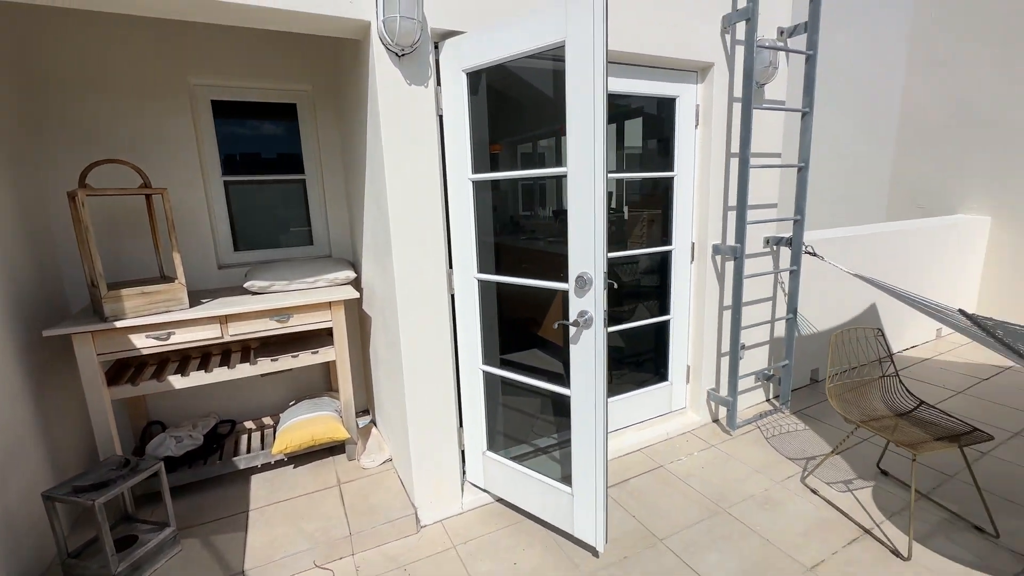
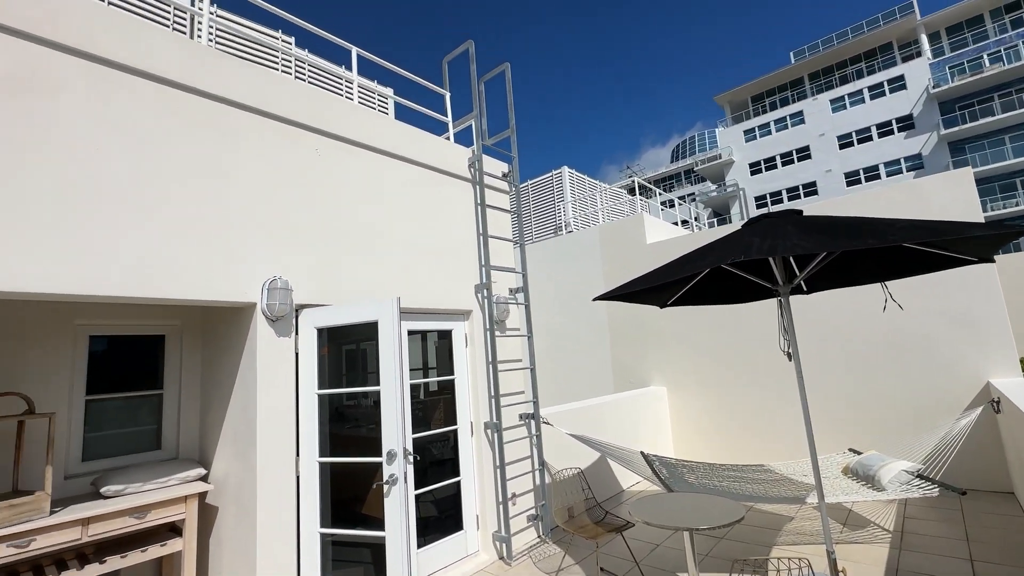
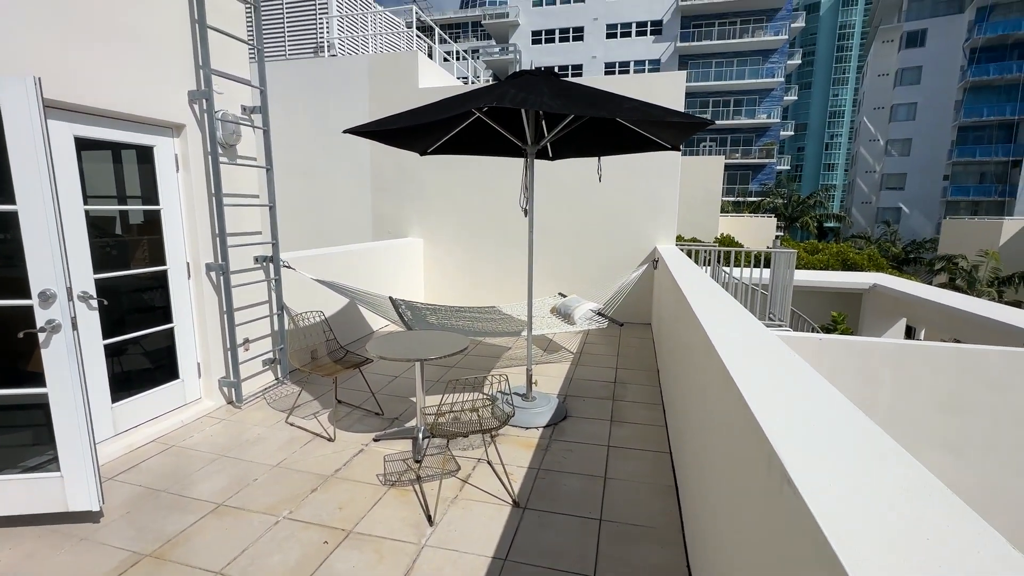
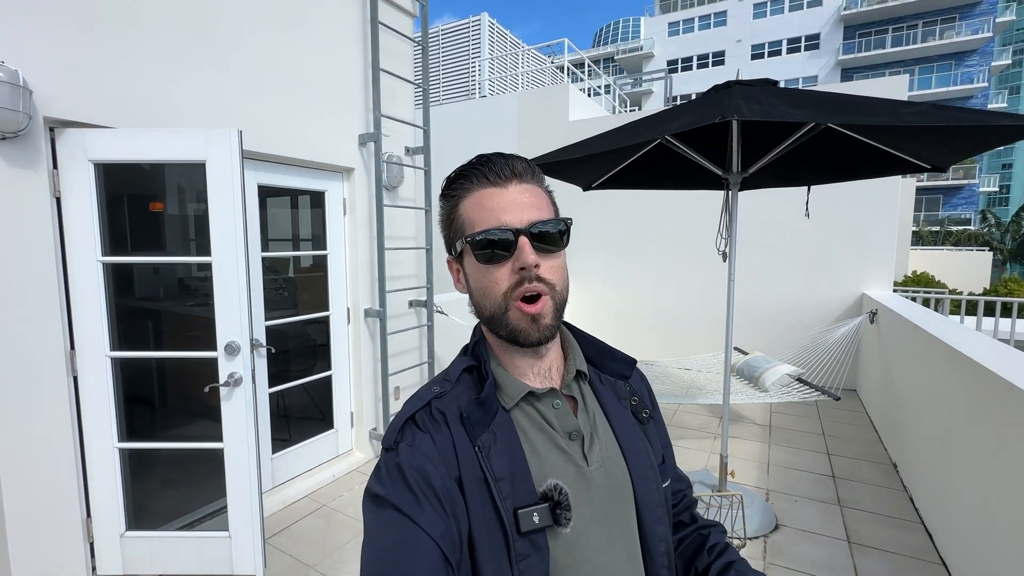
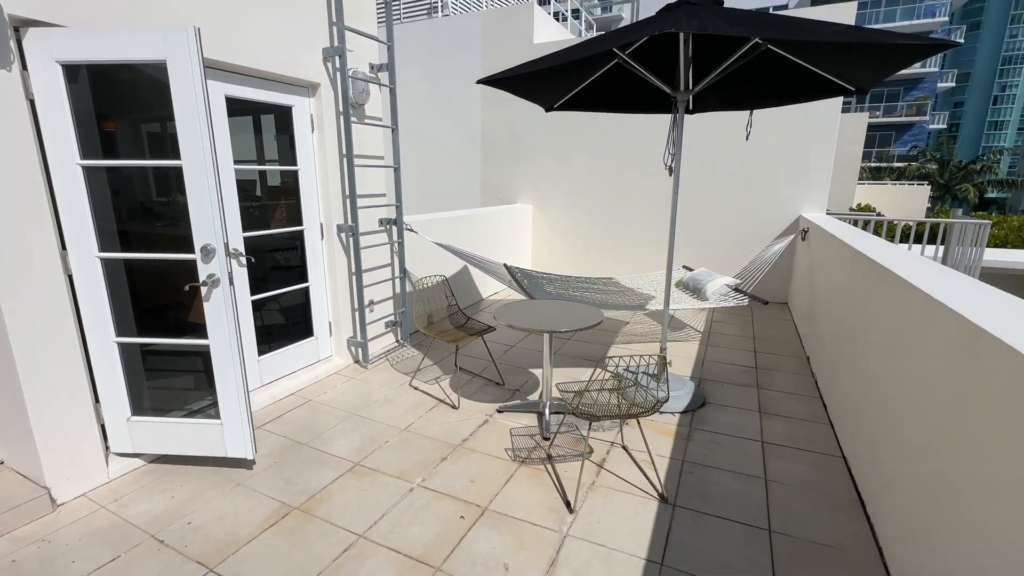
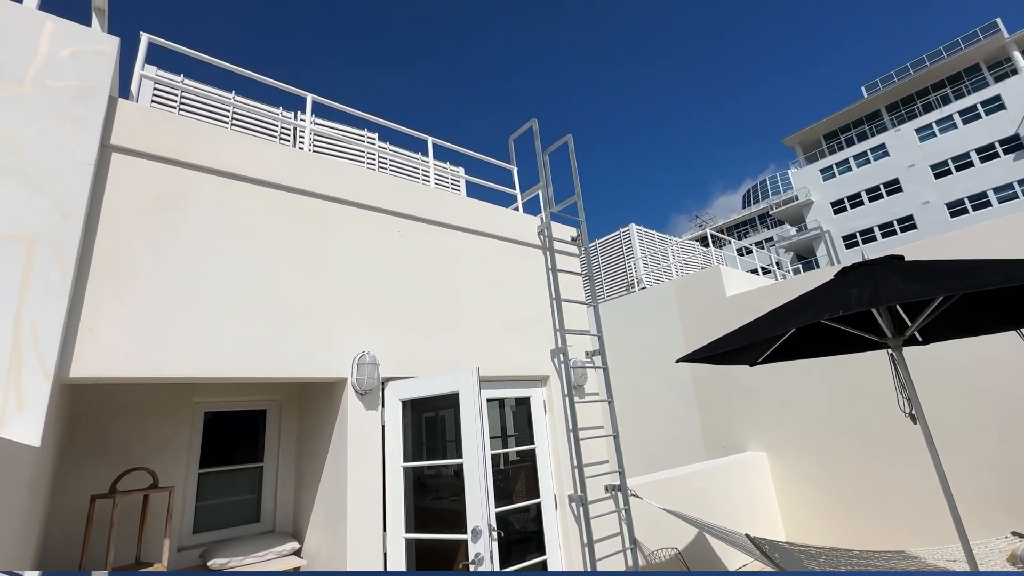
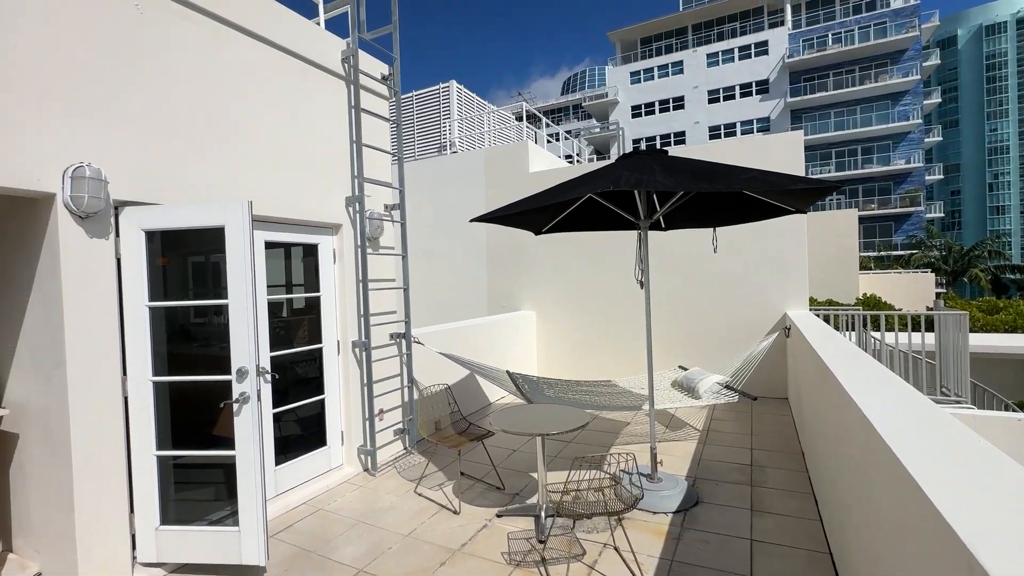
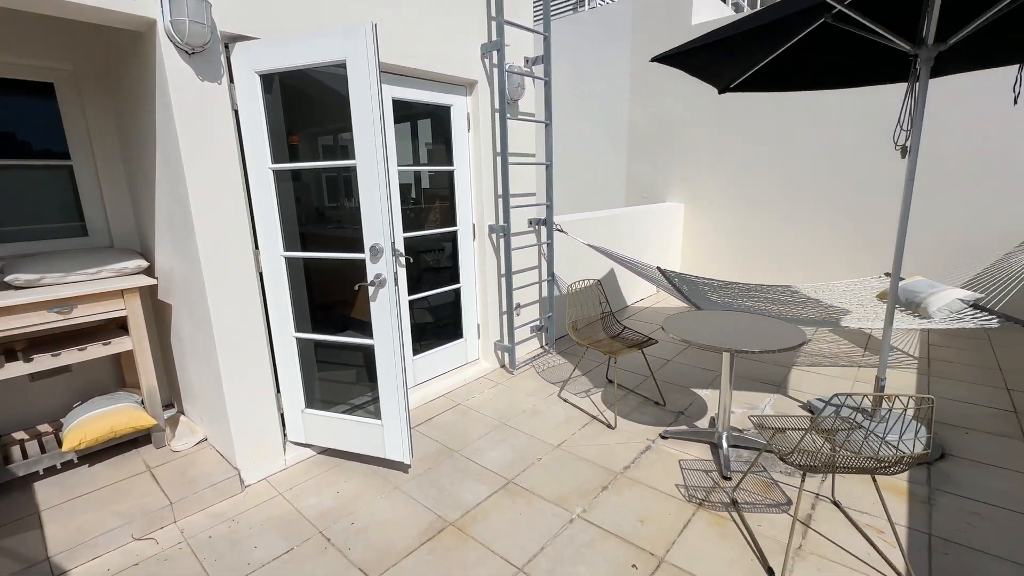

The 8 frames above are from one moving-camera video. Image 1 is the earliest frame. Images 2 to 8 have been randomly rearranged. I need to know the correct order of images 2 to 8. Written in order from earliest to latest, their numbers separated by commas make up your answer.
8, 5, 3, 7, 2, 6, 4
